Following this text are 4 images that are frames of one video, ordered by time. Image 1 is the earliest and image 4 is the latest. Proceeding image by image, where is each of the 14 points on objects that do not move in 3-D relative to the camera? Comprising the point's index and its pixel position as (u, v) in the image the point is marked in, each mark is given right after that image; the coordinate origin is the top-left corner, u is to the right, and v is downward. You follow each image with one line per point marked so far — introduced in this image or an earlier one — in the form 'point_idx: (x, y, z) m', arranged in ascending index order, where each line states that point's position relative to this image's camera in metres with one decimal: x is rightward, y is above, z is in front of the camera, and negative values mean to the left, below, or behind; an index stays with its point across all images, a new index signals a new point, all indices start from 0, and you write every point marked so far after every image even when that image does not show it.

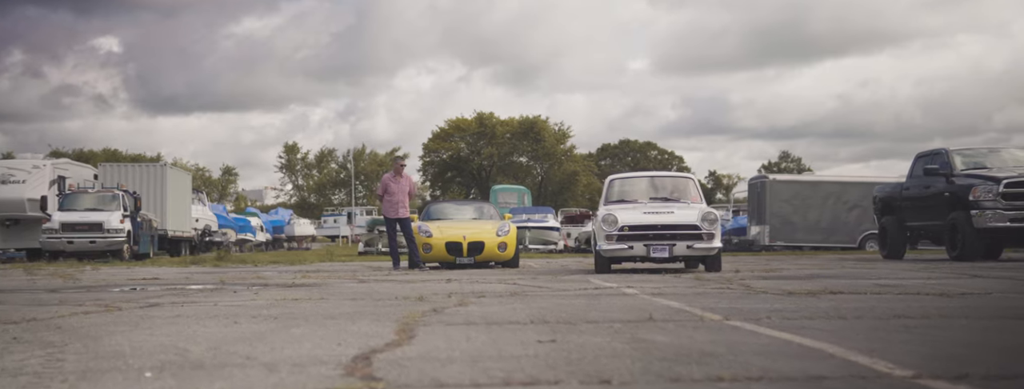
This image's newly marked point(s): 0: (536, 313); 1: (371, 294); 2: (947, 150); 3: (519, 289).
0: (+0.2, -0.7, +5.2) m
1: (-1.3, -0.9, +8.0) m
2: (+7.4, +0.8, +14.1) m
3: (+0.1, -0.9, +8.1) m
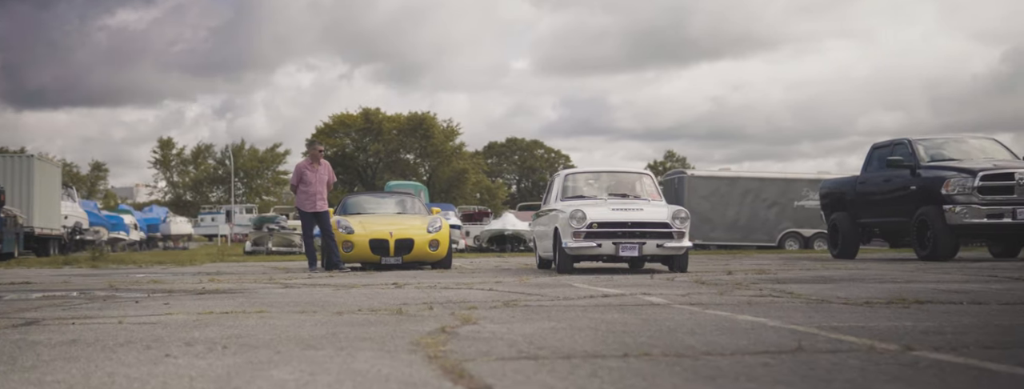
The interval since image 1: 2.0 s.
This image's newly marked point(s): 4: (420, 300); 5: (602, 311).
0: (+0.4, -0.6, +3.7) m
1: (-1.4, -0.8, +6.4) m
2: (+6.4, +0.9, +13.5) m
3: (-0.1, -0.8, +6.6) m
4: (-0.7, -0.8, +6.3) m
5: (+0.6, -0.7, +5.1) m
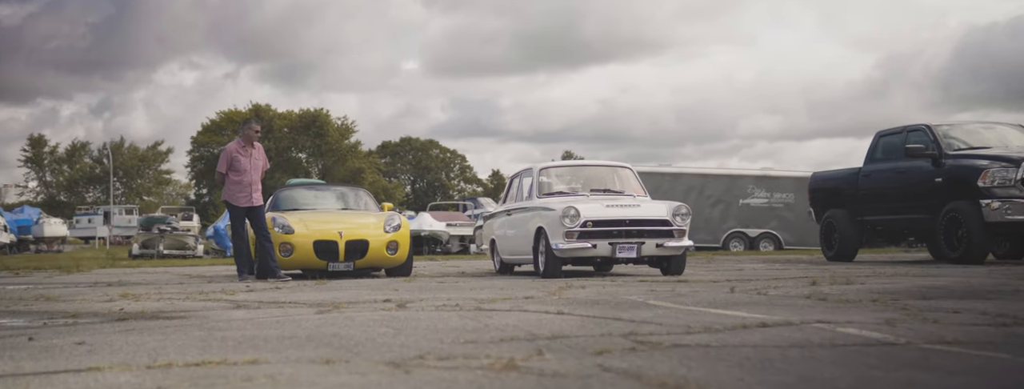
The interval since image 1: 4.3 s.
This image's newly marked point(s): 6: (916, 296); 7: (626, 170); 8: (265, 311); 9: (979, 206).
0: (+1.3, -0.5, +1.7) m
1: (-0.8, -0.7, +4.1) m
2: (+6.1, +0.9, +12.2) m
3: (+0.5, -0.7, +4.6) m
4: (-0.1, -0.7, +4.2) m
5: (+1.3, -0.6, +3.1) m
6: (+2.9, -0.7, +6.0) m
7: (+2.0, +0.4, +15.0) m
8: (-1.8, -0.9, +6.2) m
9: (+6.1, -0.2, +10.8) m
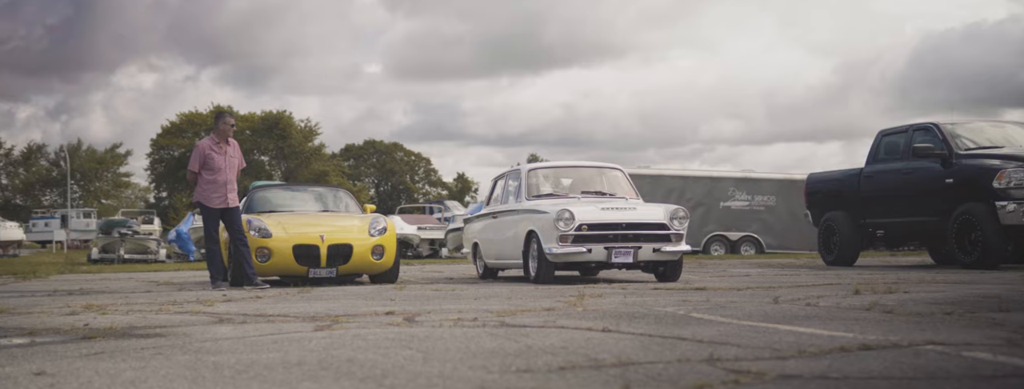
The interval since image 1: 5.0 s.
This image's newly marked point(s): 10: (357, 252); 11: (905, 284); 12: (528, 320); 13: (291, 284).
0: (+1.7, -0.5, +1.1) m
1: (-0.6, -0.7, +3.4) m
2: (+6.0, +0.9, +11.7) m
3: (+0.7, -0.7, +3.9) m
4: (+0.2, -0.7, +3.4) m
5: (+1.6, -0.6, +2.4) m
6: (+3.1, -0.7, +5.4) m
7: (+1.8, +0.4, +14.4) m
8: (-1.6, -0.9, +5.4) m
9: (+6.0, -0.2, +10.3) m
10: (-2.1, -0.8, +11.4) m
11: (+3.8, -0.8, +7.8) m
12: (+0.1, -0.8, +5.3) m
13: (-3.1, -1.3, +11.8) m
